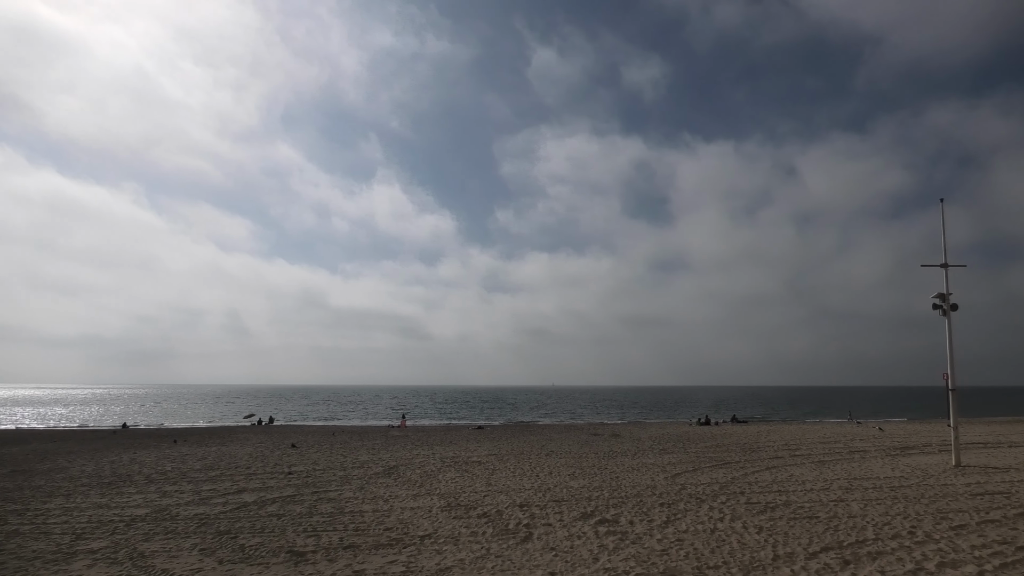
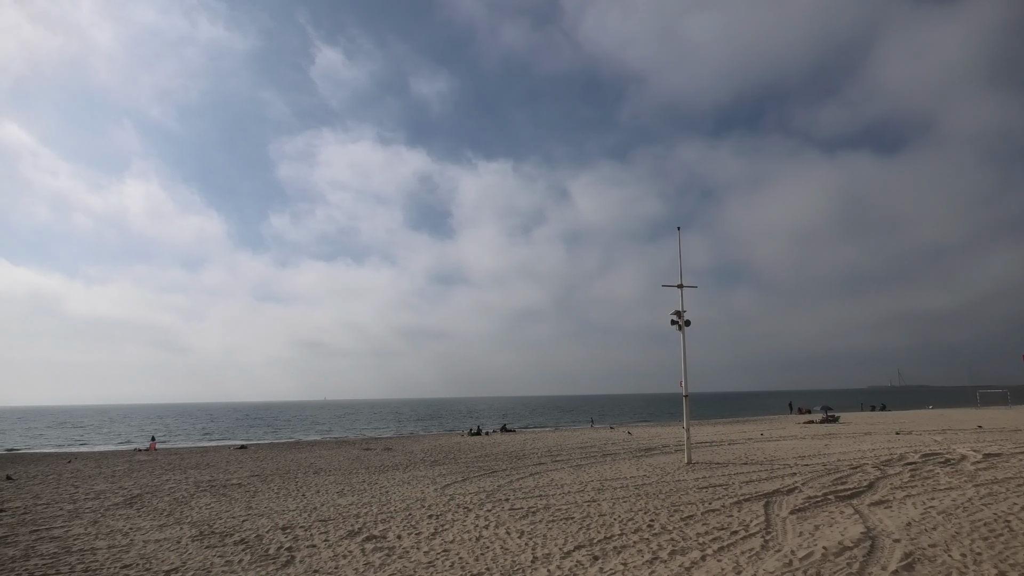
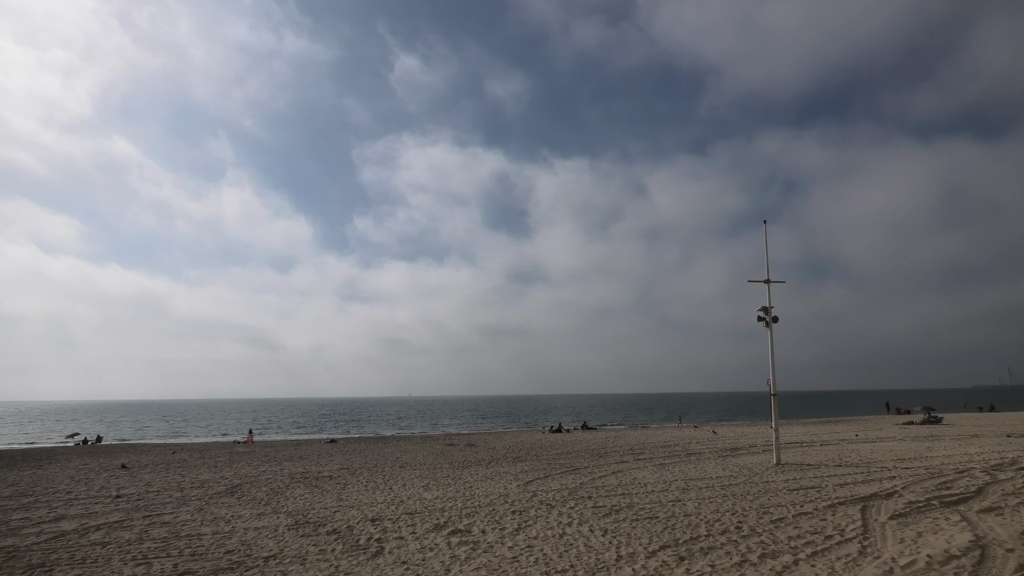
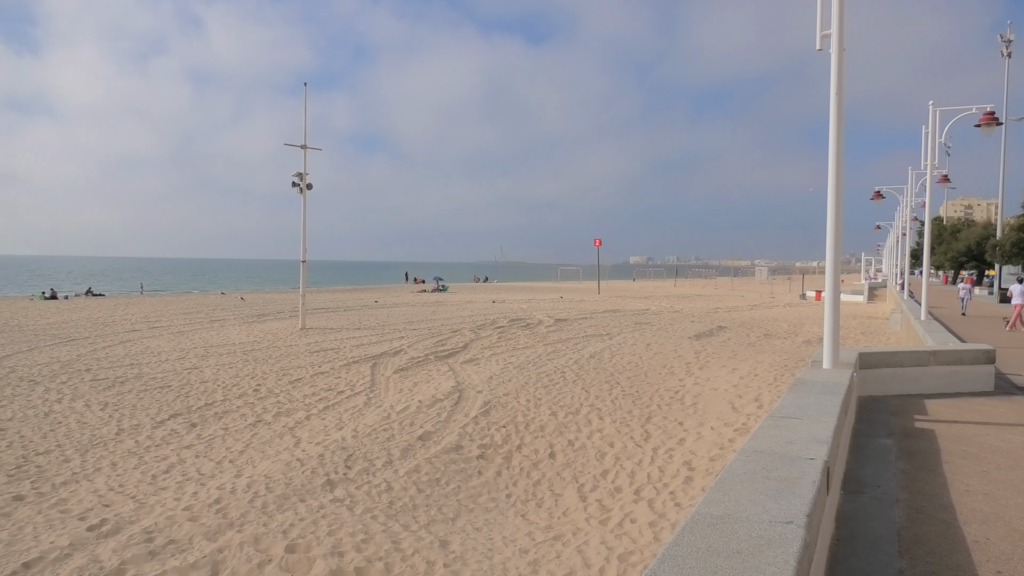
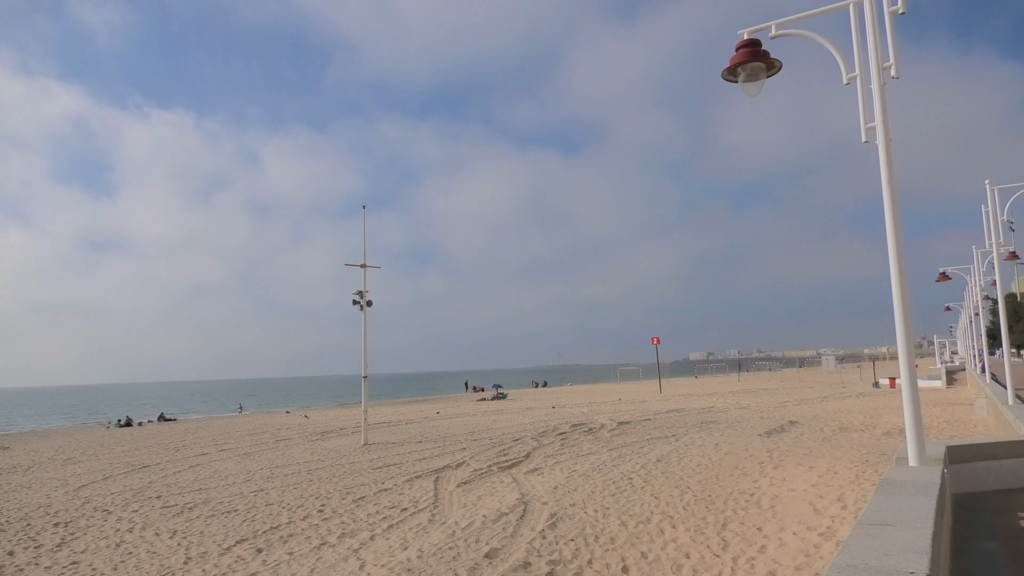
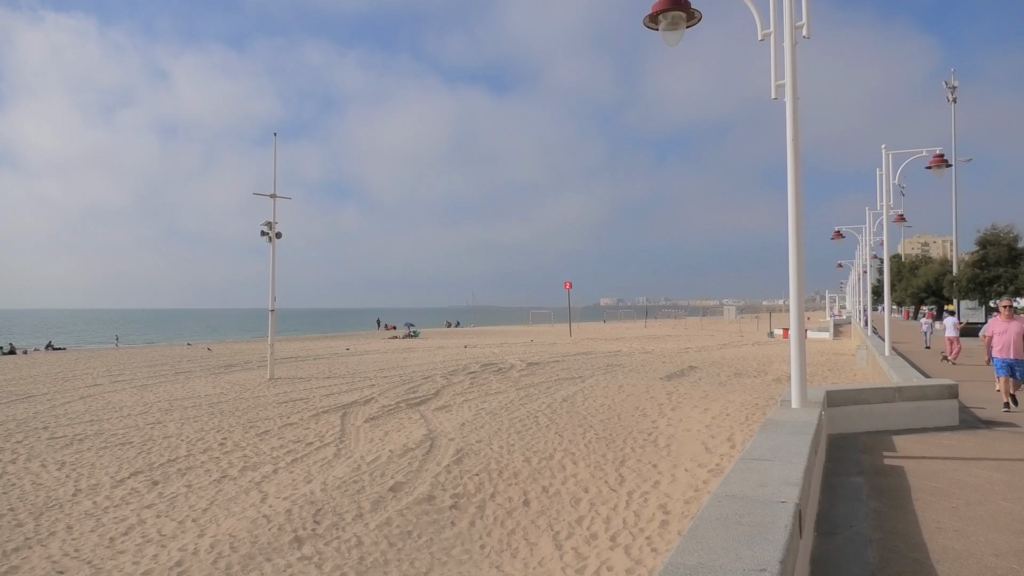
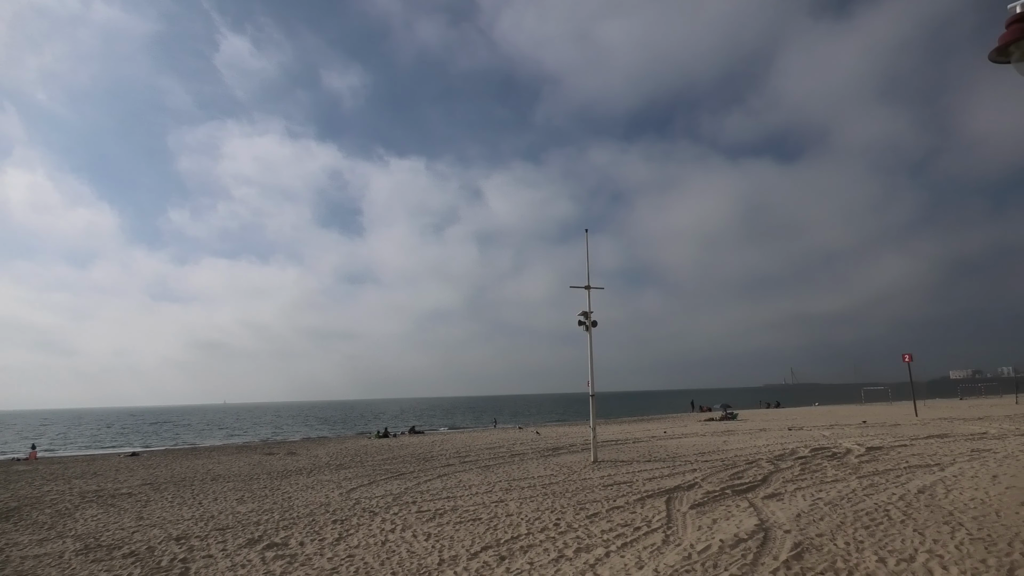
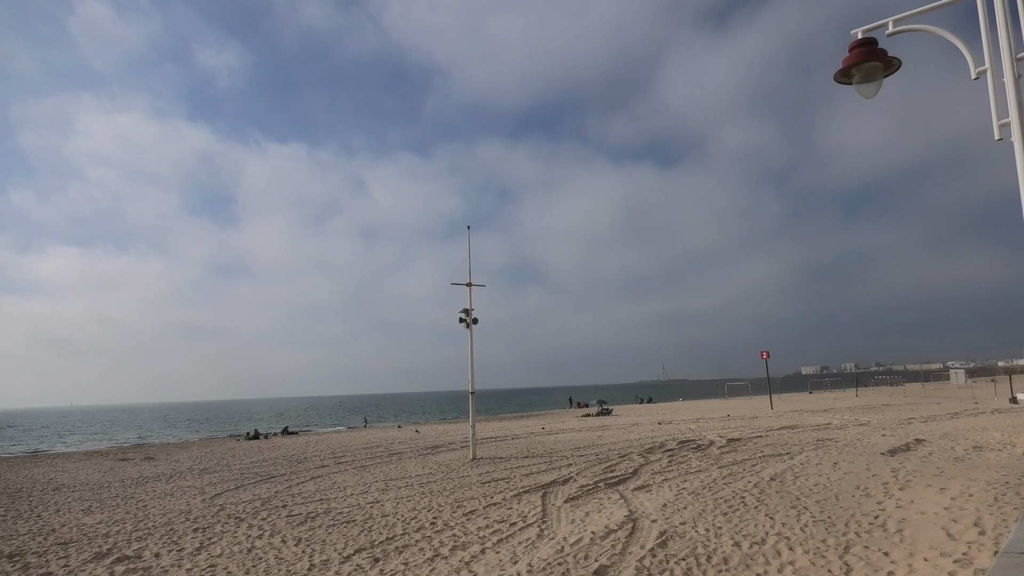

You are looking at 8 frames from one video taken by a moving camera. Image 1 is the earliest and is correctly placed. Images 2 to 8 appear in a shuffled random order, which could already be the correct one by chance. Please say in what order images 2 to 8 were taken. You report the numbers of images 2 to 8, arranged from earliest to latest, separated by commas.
3, 2, 7, 8, 5, 6, 4
